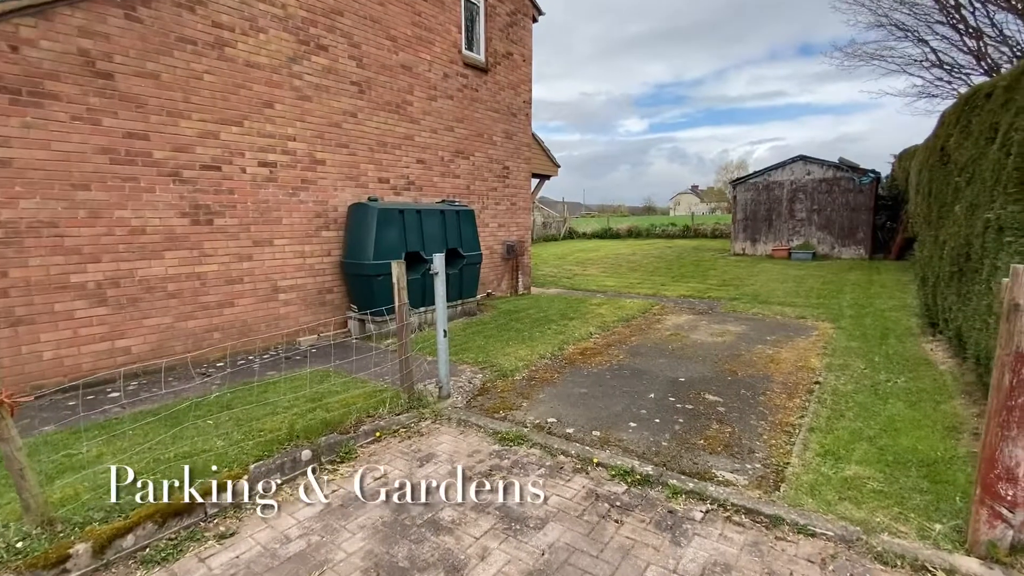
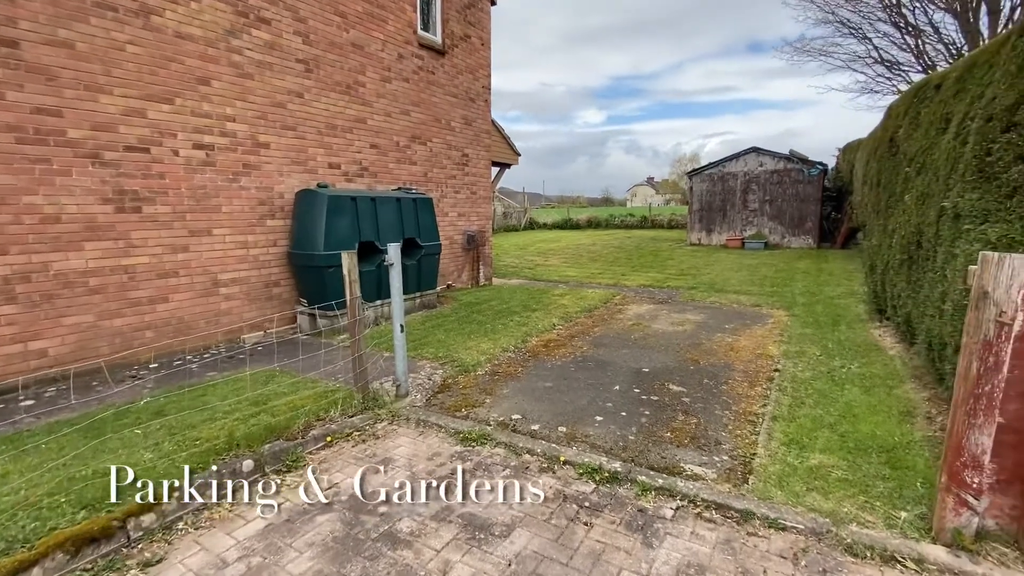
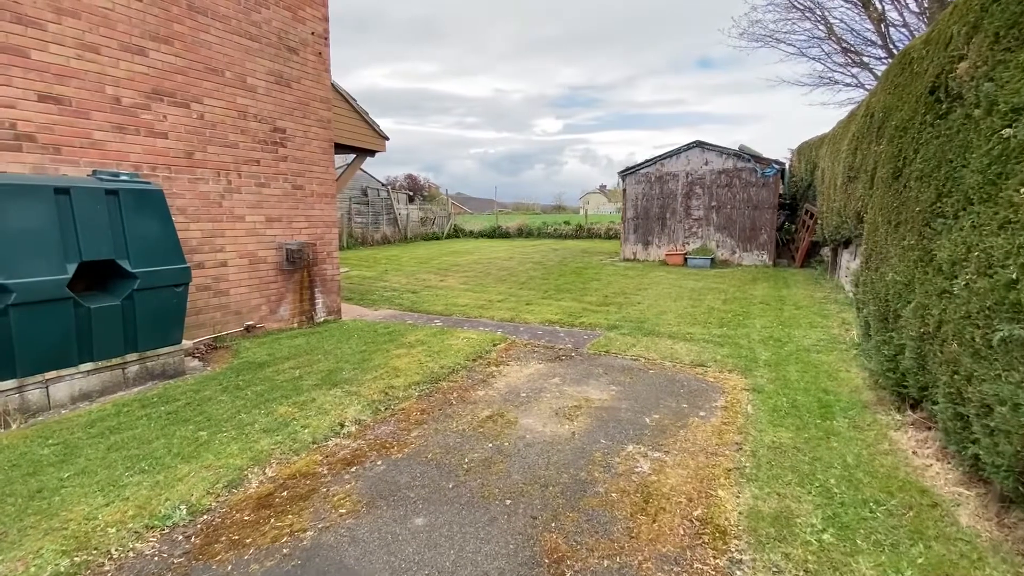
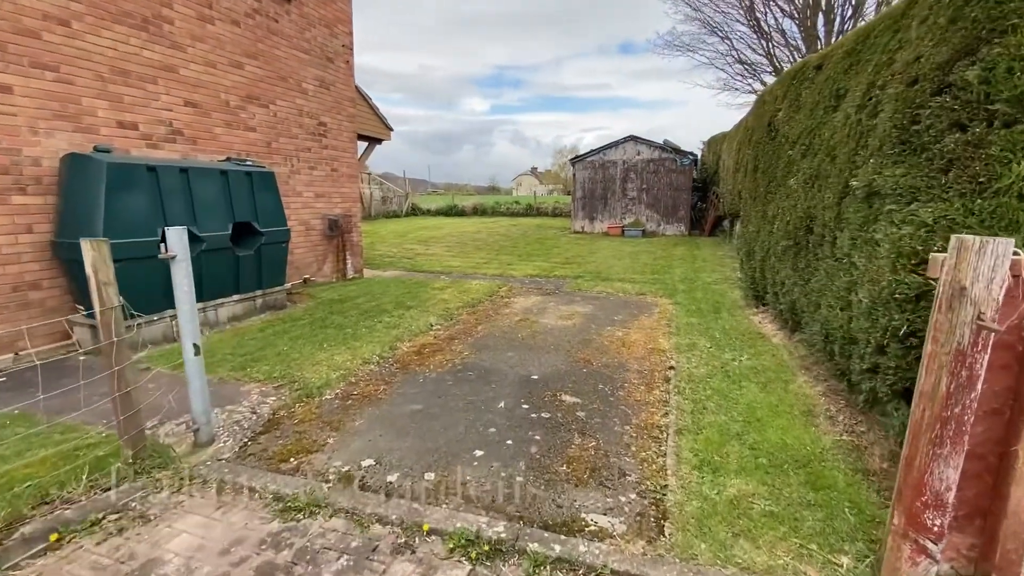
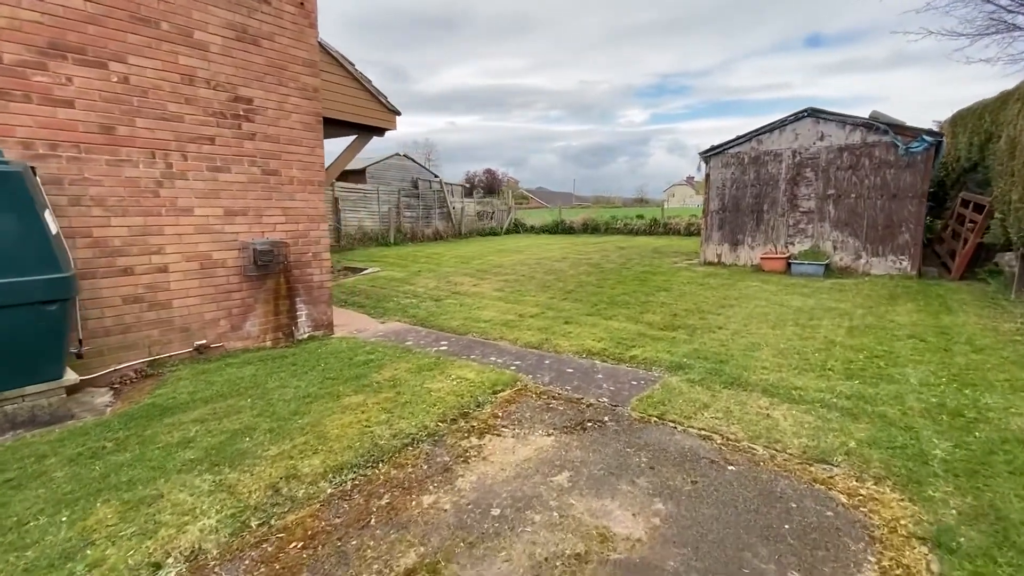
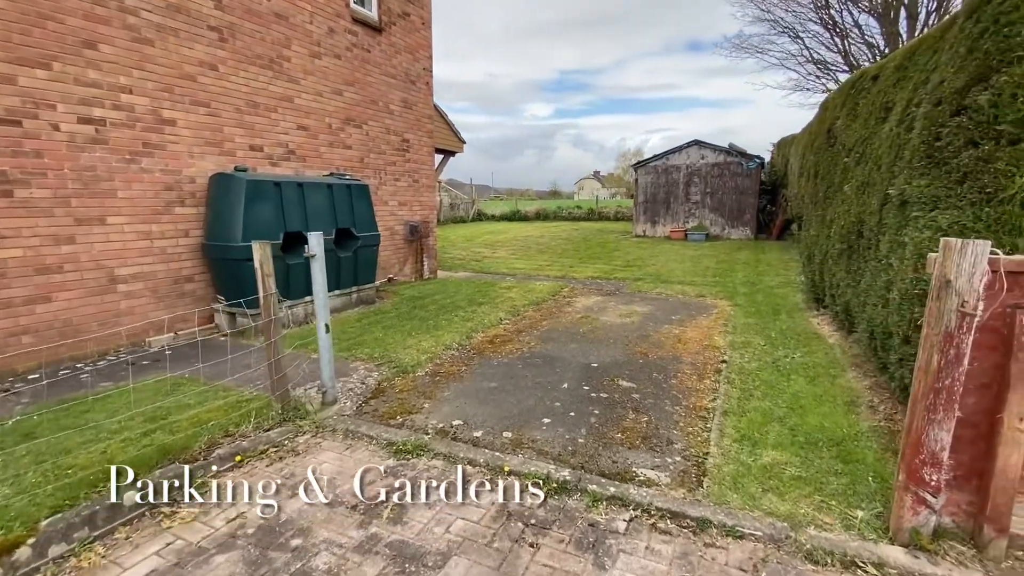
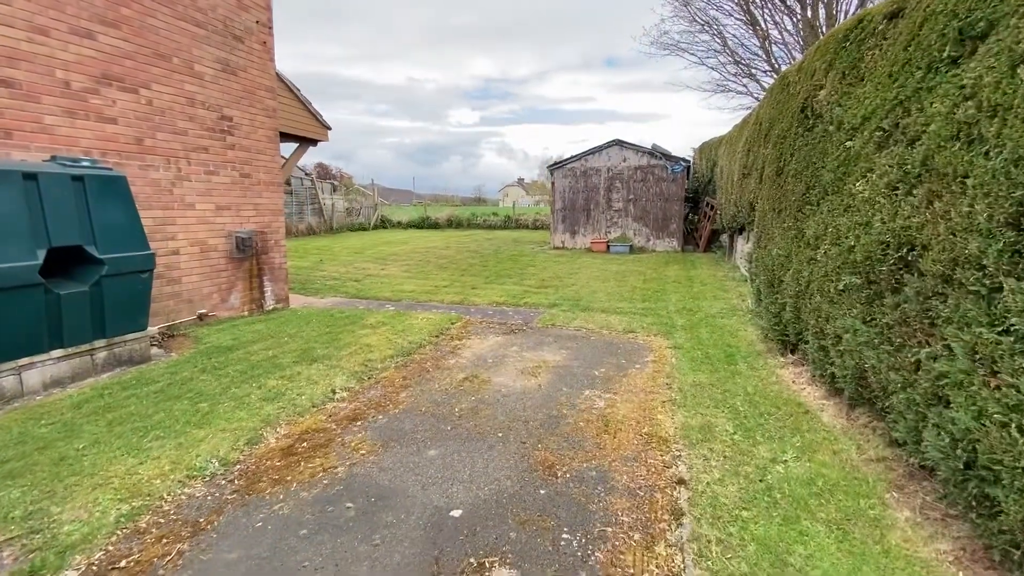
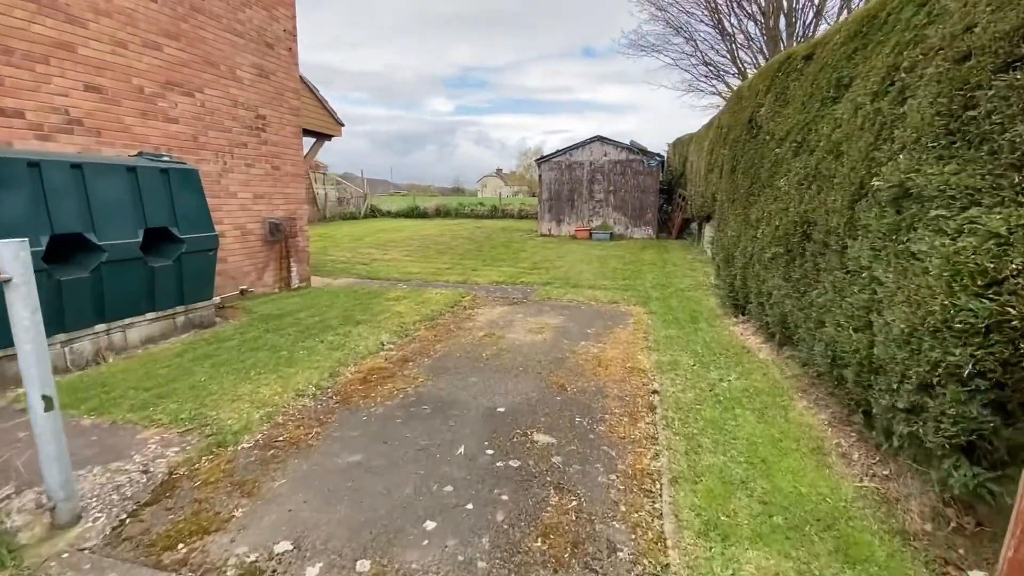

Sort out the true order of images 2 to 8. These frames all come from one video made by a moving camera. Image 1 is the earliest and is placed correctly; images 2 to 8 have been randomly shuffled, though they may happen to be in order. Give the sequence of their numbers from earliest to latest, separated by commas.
2, 6, 4, 8, 7, 3, 5
